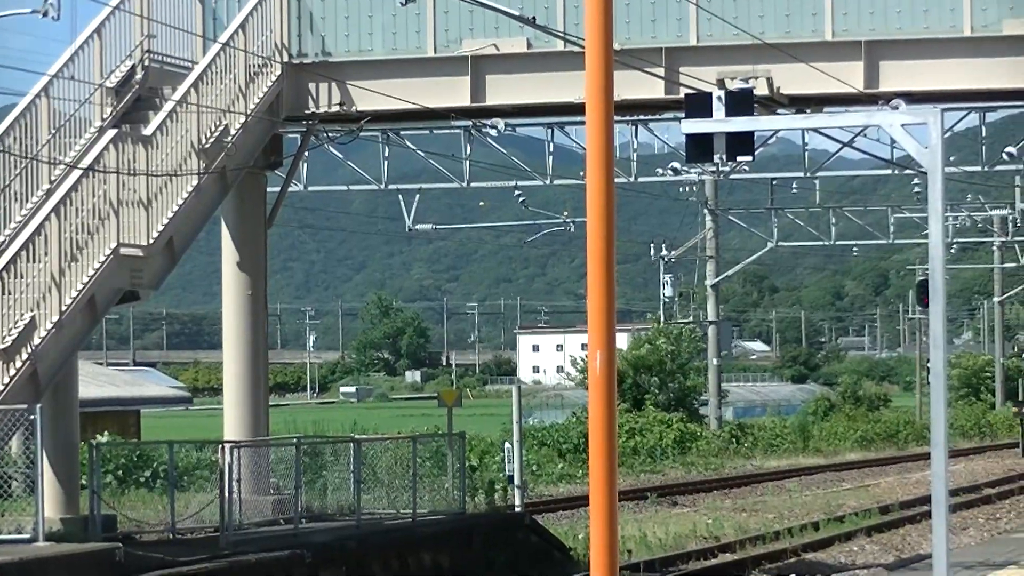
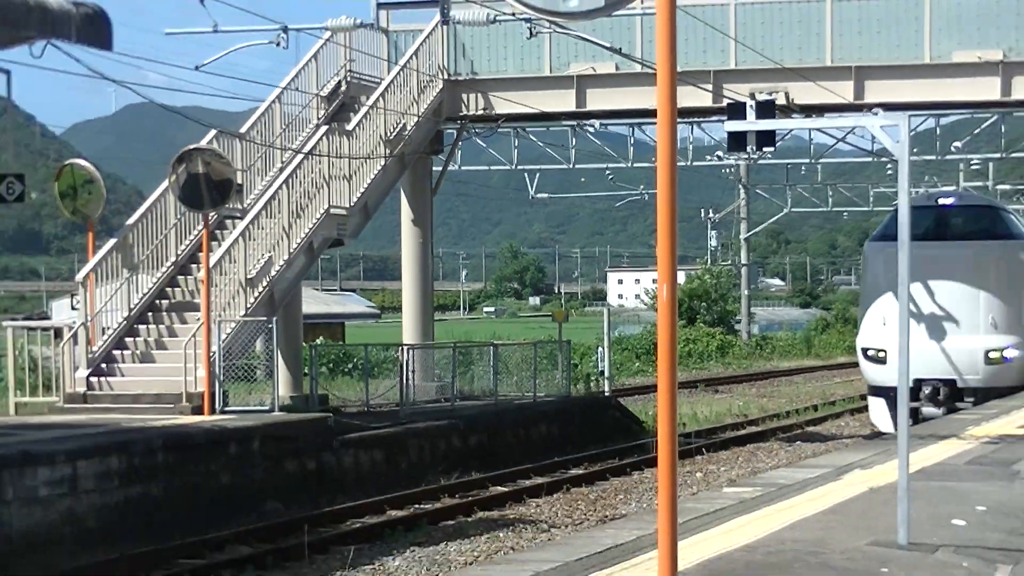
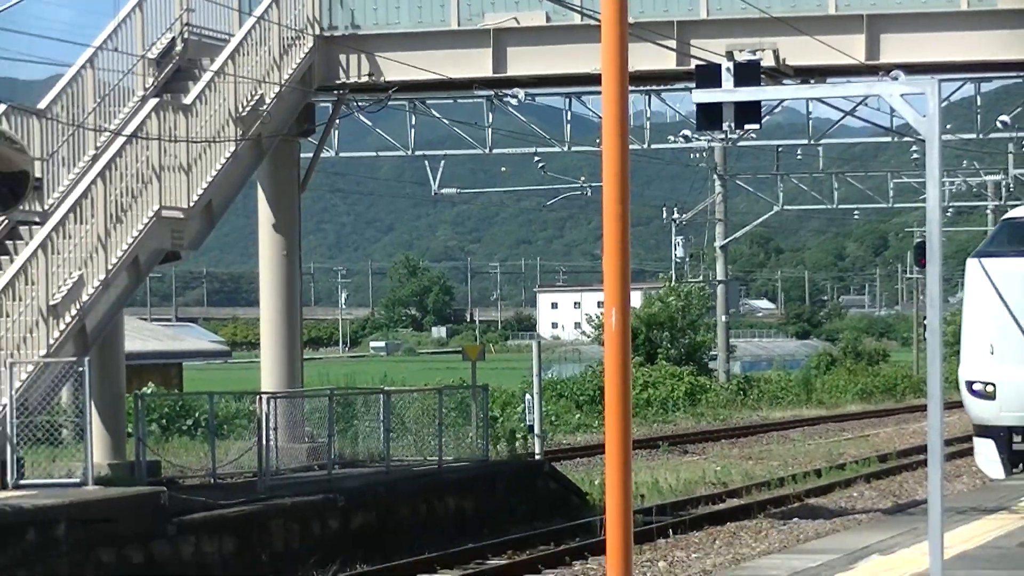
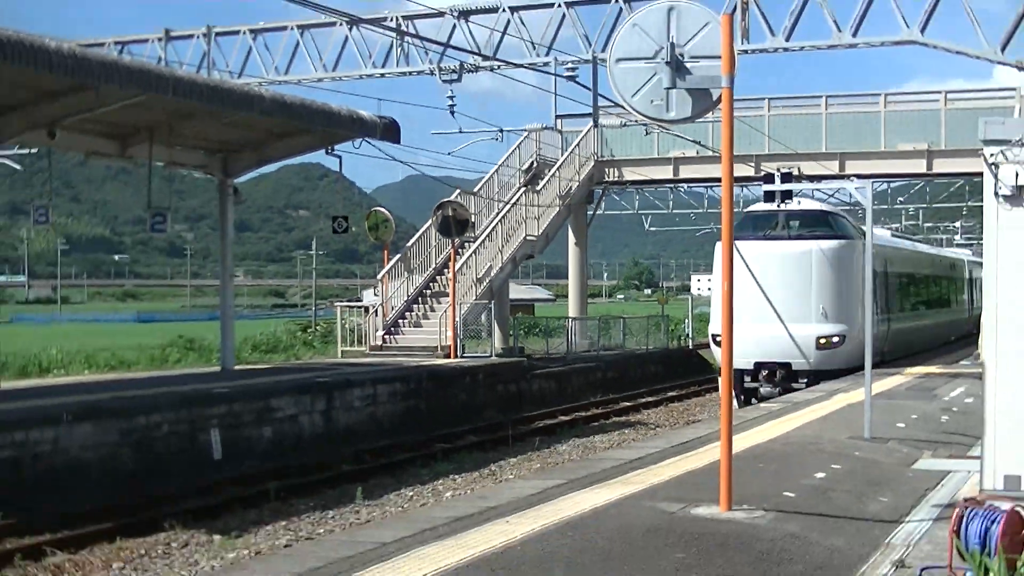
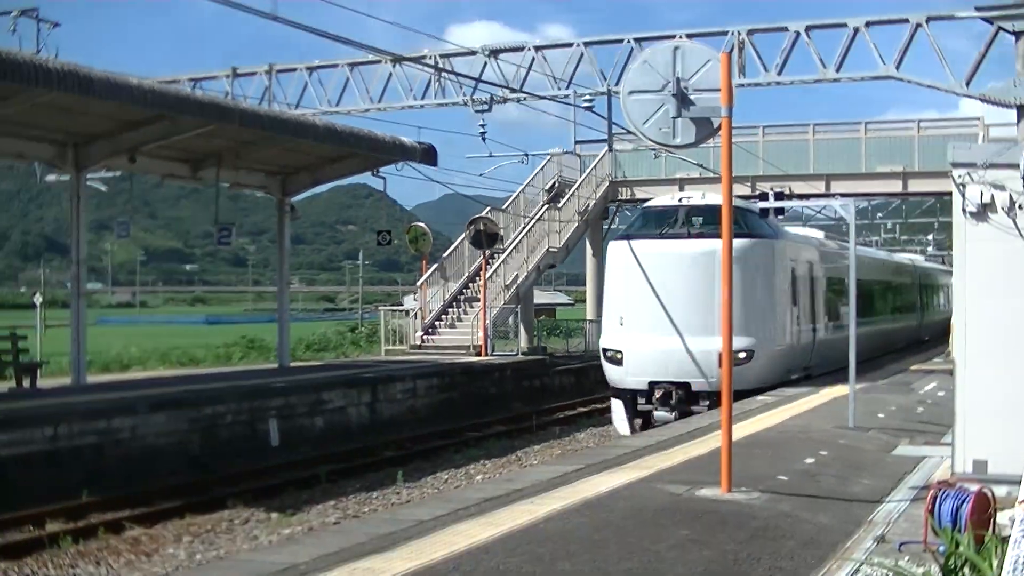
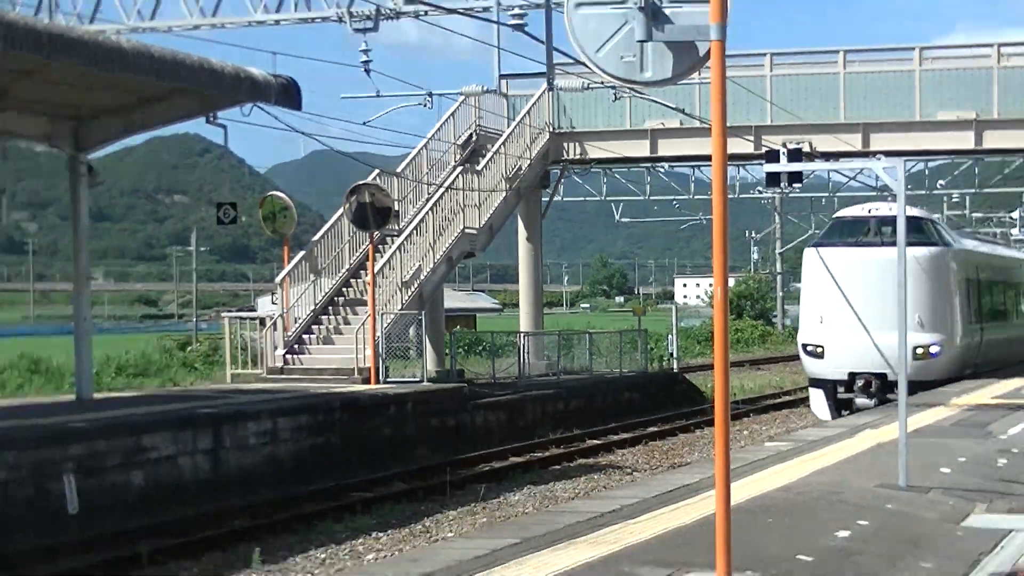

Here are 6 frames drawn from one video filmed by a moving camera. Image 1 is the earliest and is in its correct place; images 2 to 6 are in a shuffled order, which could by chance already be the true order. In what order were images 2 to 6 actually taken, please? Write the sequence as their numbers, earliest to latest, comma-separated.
3, 2, 6, 4, 5
